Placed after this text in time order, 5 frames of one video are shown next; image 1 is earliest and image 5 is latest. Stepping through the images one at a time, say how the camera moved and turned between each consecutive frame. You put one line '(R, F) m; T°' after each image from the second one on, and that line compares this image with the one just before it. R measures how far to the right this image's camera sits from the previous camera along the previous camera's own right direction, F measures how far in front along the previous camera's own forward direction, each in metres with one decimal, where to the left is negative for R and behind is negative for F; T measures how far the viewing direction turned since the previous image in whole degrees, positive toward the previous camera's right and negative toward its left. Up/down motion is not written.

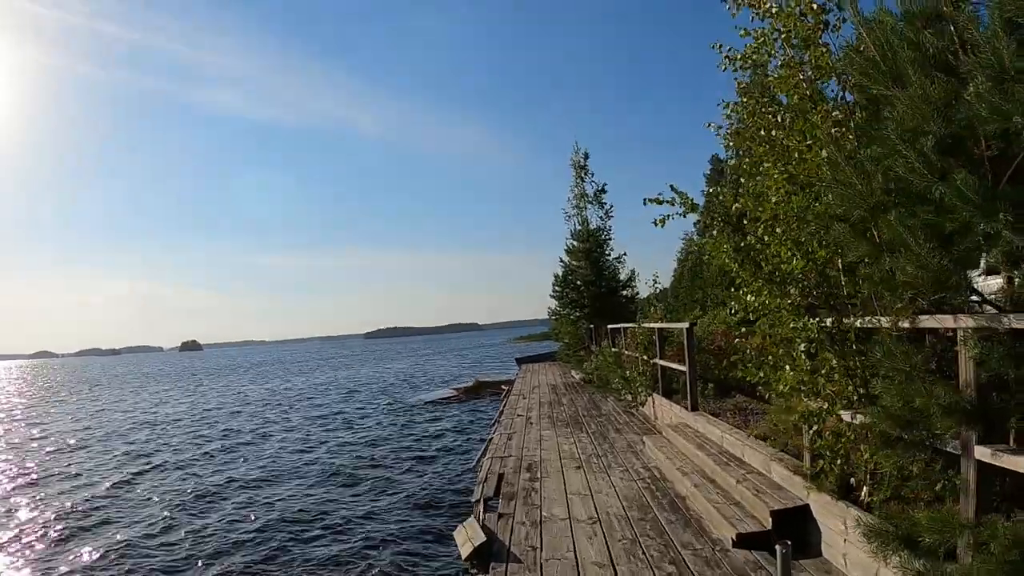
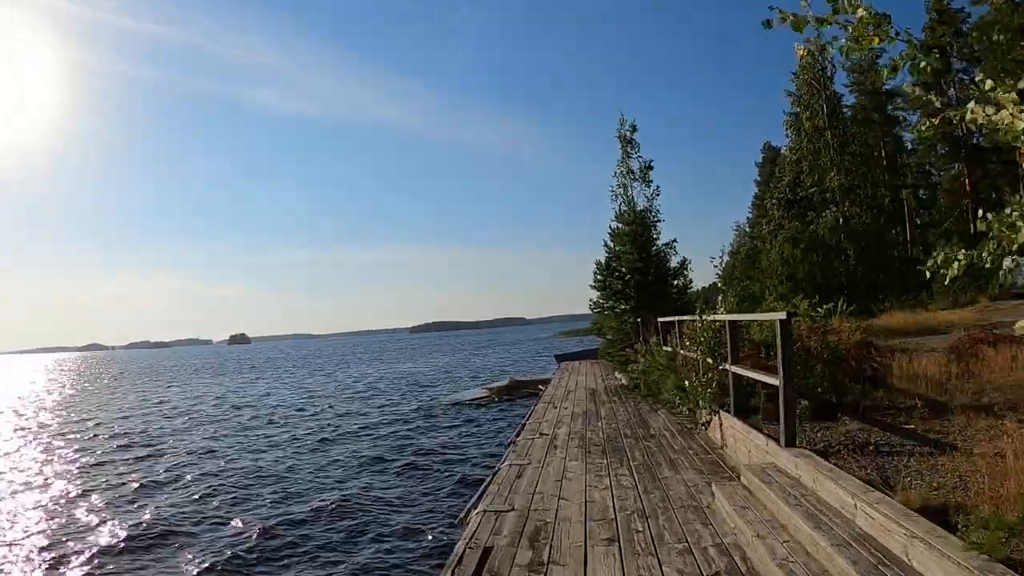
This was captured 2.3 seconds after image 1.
(+0.3, +1.8) m; -4°
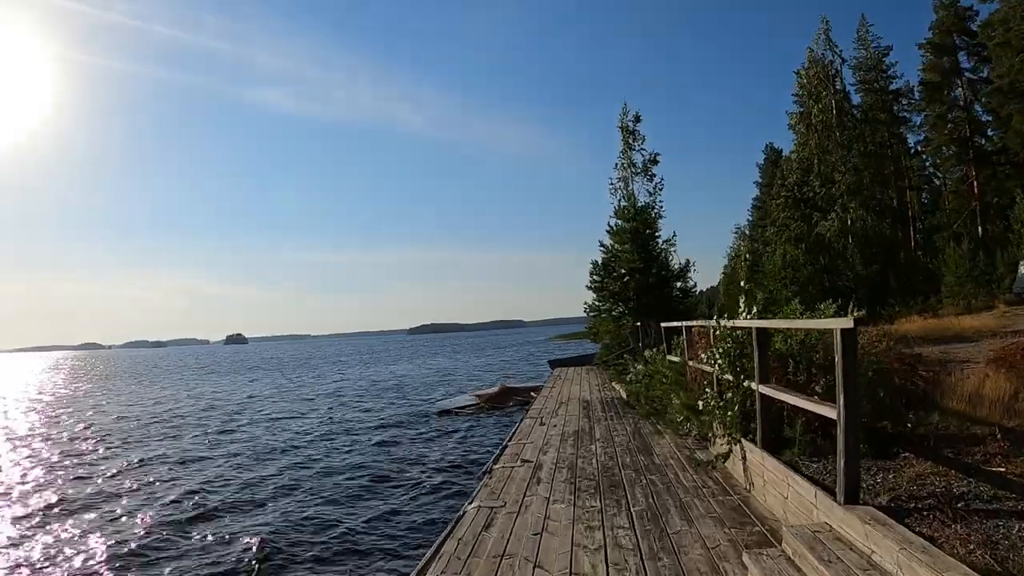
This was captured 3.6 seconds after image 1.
(+0.2, +1.0) m; 0°
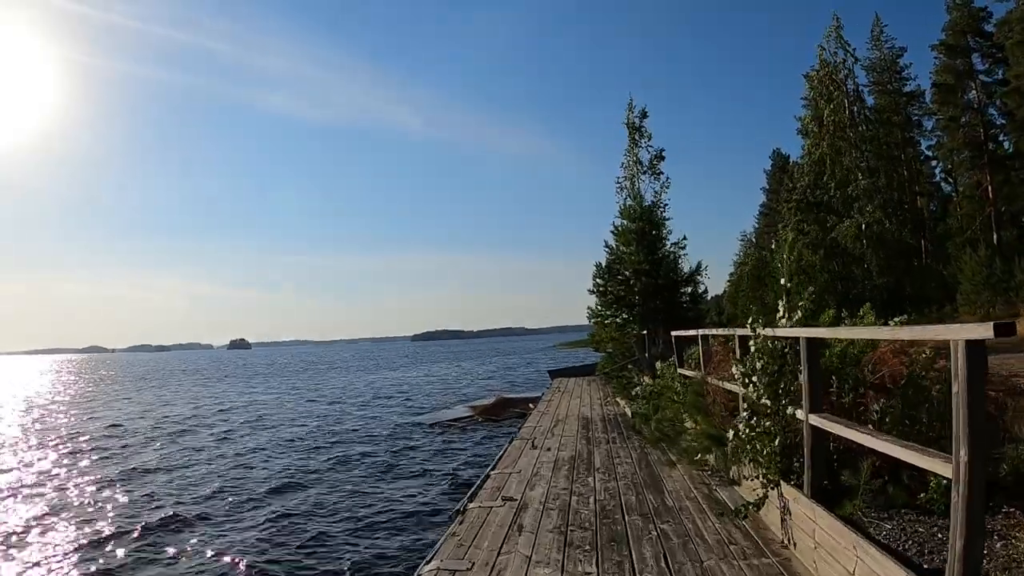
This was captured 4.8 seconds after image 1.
(+0.1, +0.9) m; 0°
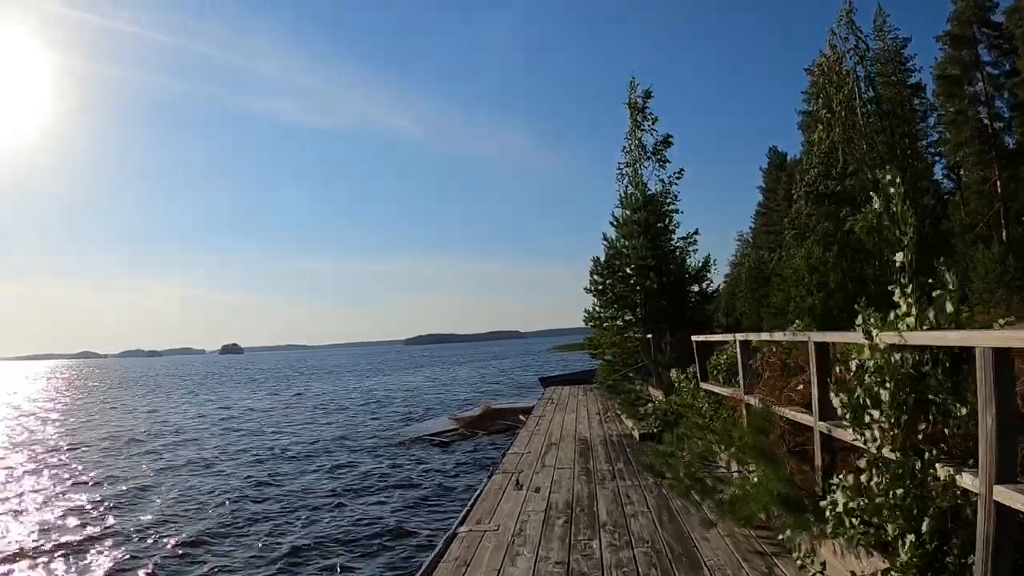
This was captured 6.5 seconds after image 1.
(+0.1, +1.3) m; 0°
